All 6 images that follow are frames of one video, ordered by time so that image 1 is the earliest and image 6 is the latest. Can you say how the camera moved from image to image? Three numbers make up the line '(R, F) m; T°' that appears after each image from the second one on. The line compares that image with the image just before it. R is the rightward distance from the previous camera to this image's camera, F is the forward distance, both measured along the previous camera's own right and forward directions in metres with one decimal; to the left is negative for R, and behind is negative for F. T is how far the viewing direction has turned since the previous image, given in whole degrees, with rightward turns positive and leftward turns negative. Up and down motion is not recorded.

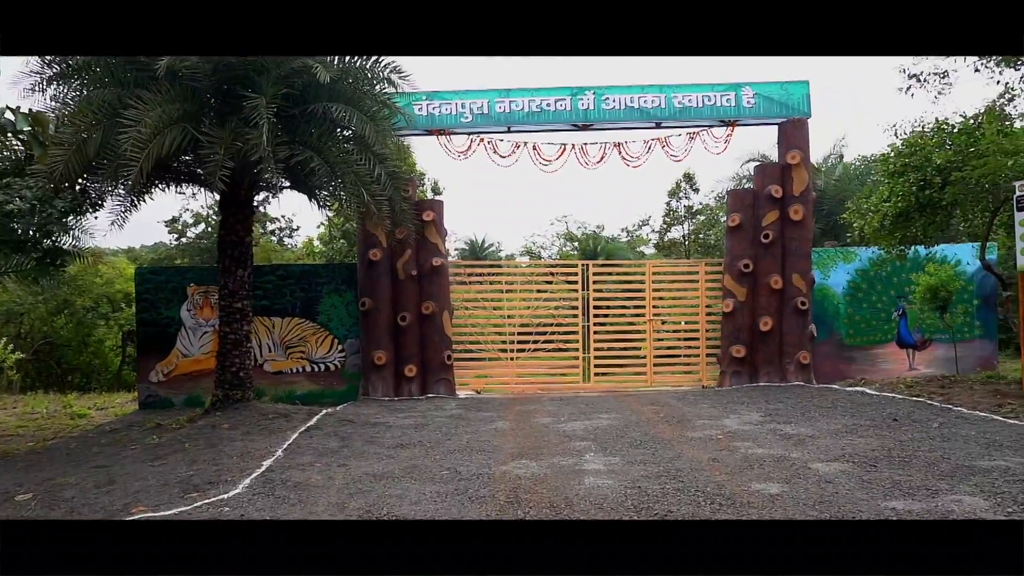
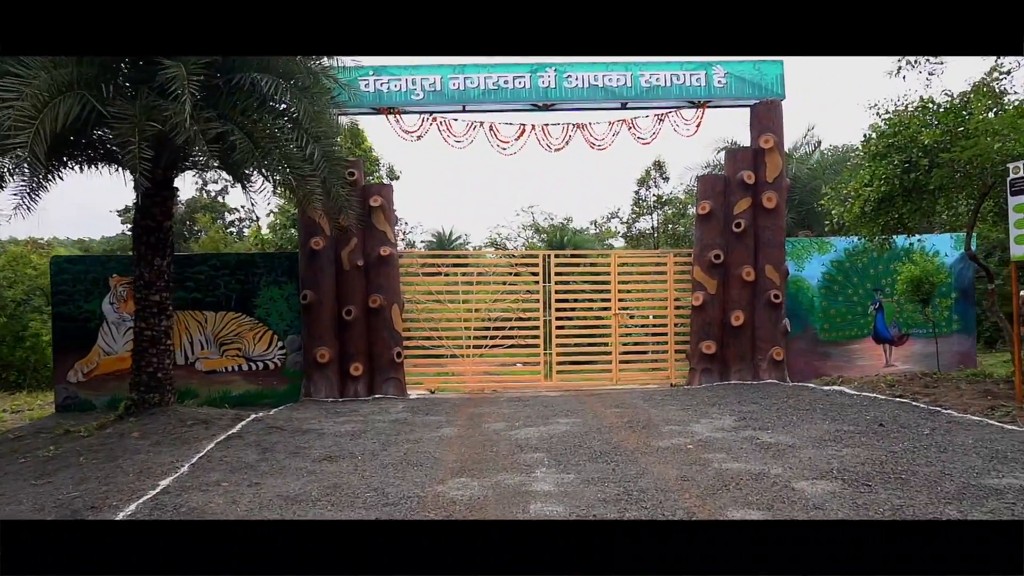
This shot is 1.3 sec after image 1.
(+0.2, +0.6) m; +2°
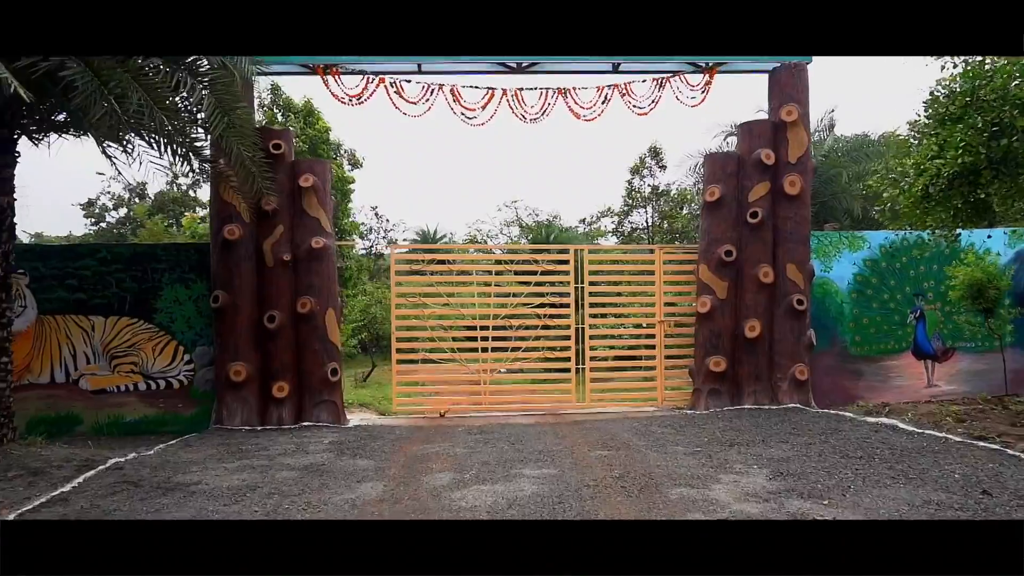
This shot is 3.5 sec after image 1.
(+0.2, +1.5) m; +1°
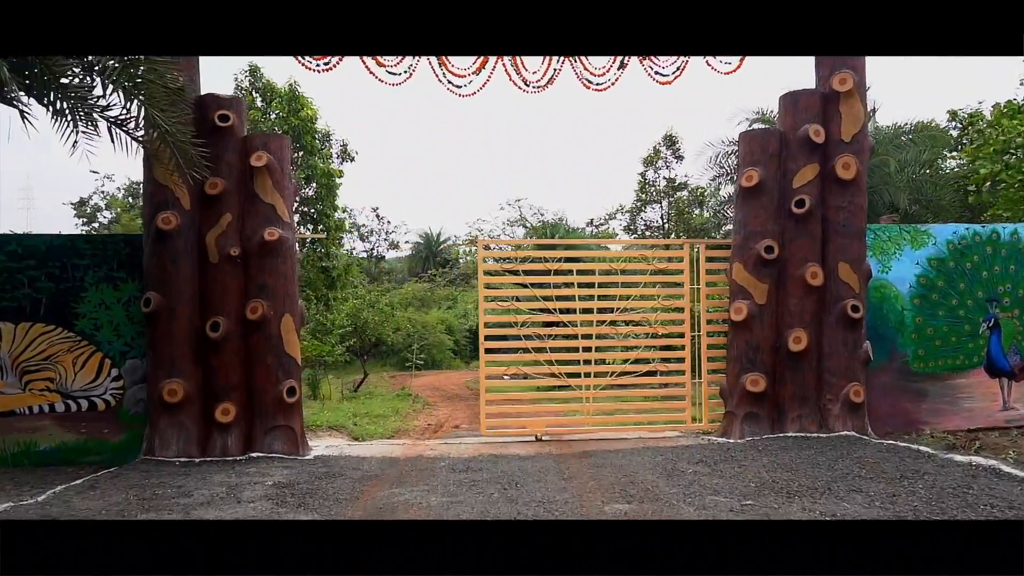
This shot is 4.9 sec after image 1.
(+0.1, +1.1) m; 0°
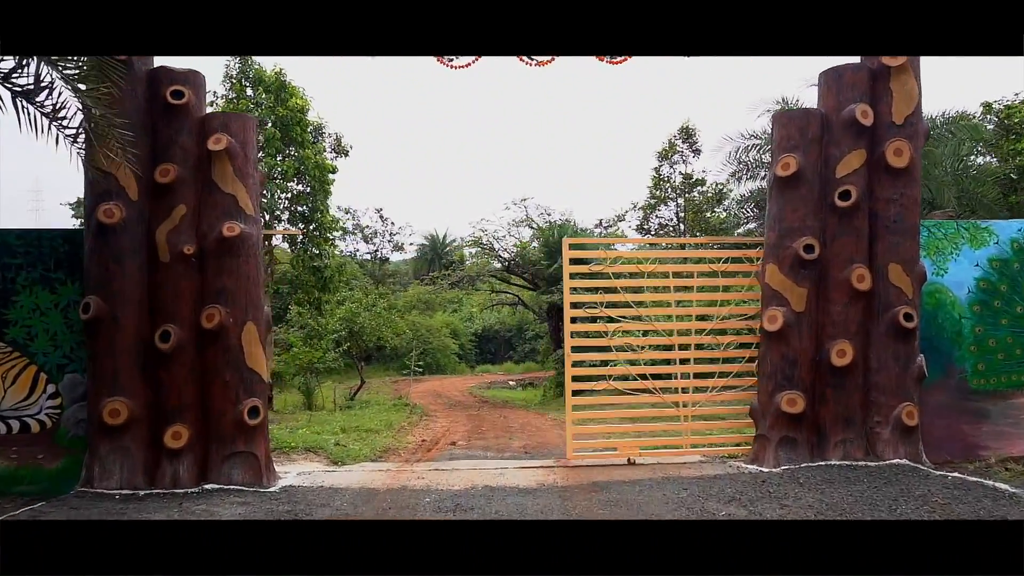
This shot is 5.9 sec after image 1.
(0.0, +0.7) m; -1°
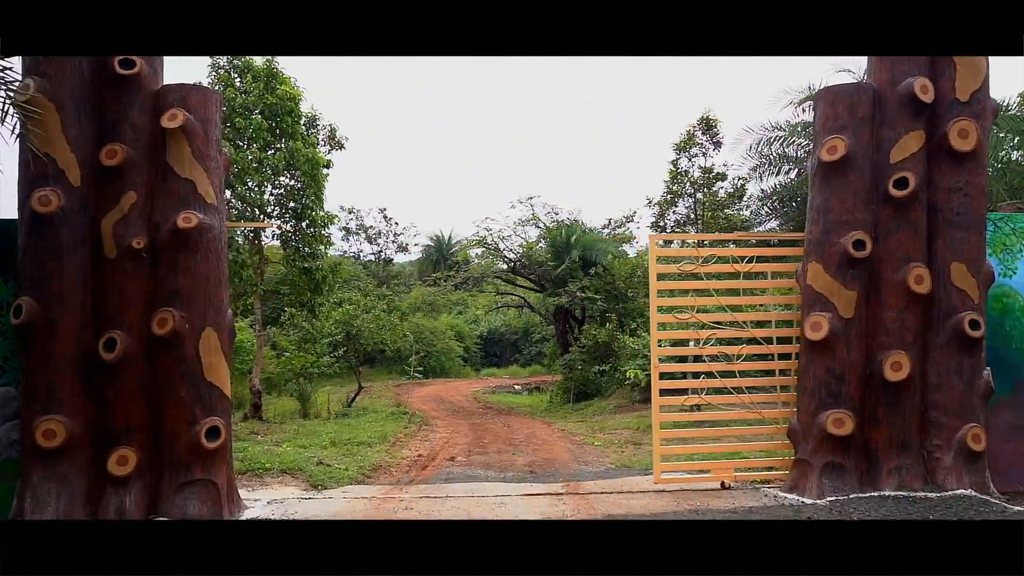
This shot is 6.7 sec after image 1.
(0.0, +0.6) m; 0°
